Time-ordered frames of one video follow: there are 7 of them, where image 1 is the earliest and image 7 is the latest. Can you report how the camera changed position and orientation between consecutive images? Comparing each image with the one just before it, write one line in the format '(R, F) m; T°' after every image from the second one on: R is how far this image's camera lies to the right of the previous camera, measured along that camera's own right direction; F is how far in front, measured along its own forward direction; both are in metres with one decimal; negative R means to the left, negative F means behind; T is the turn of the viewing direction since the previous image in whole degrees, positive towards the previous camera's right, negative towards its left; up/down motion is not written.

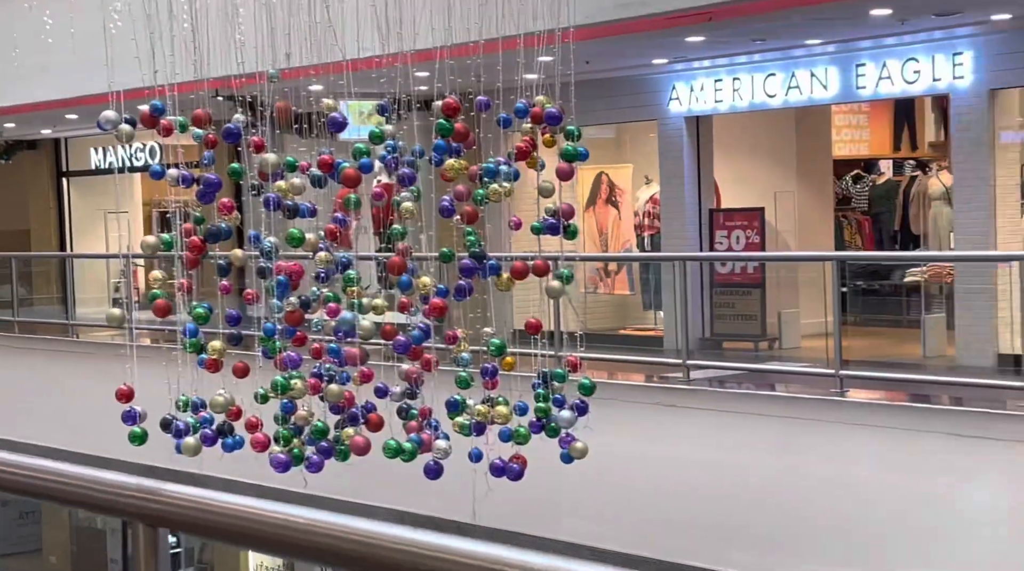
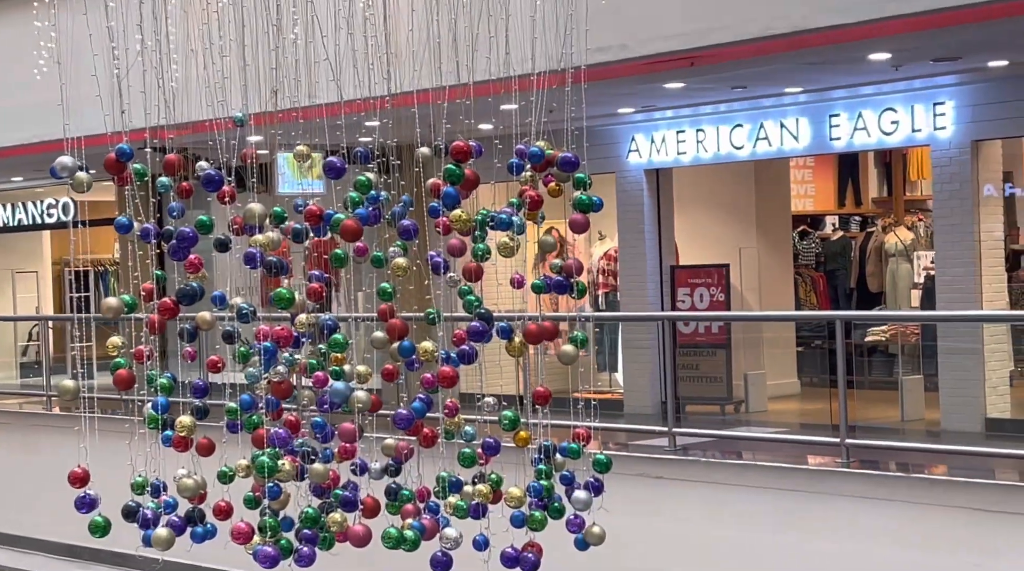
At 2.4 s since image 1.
(-0.3, +0.5) m; +4°
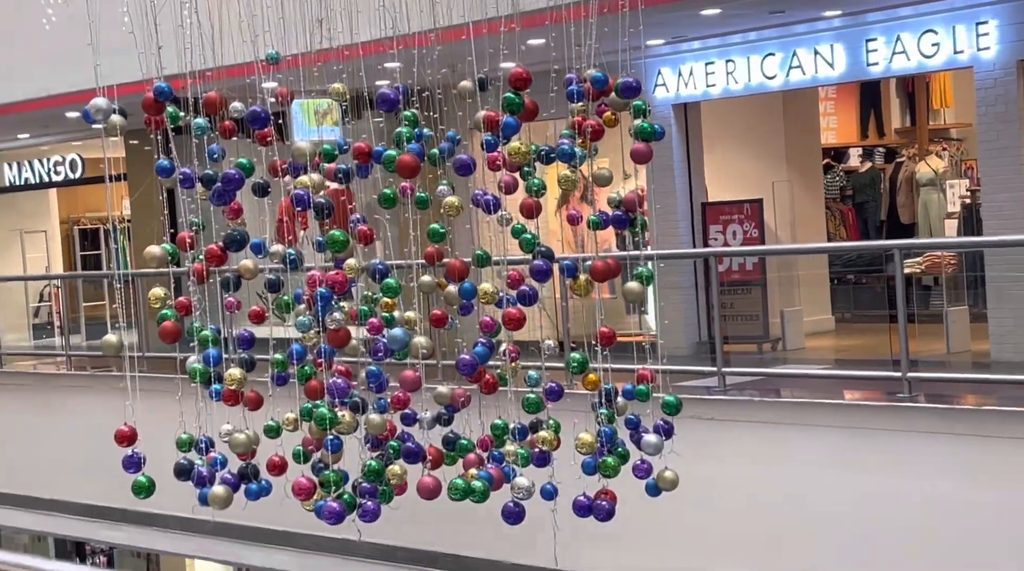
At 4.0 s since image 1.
(-0.2, +0.2) m; 0°
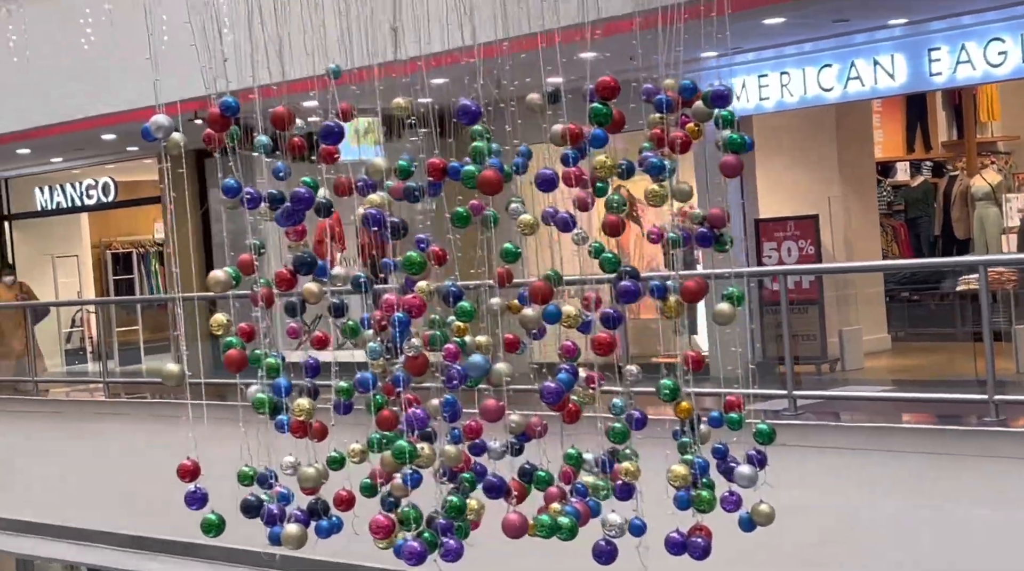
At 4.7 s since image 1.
(-0.2, +0.2) m; -1°
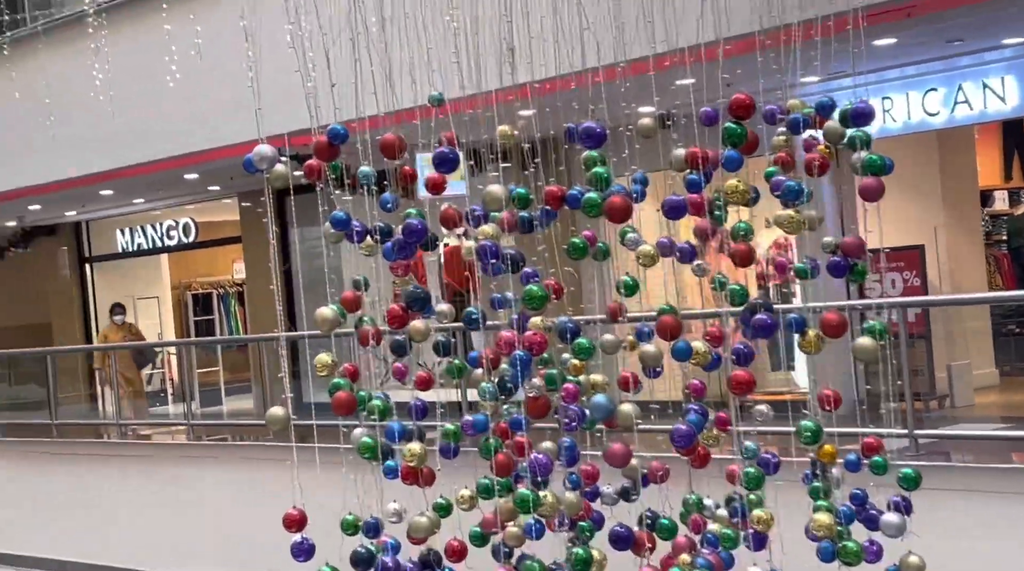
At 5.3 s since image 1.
(-0.1, +0.3) m; -3°
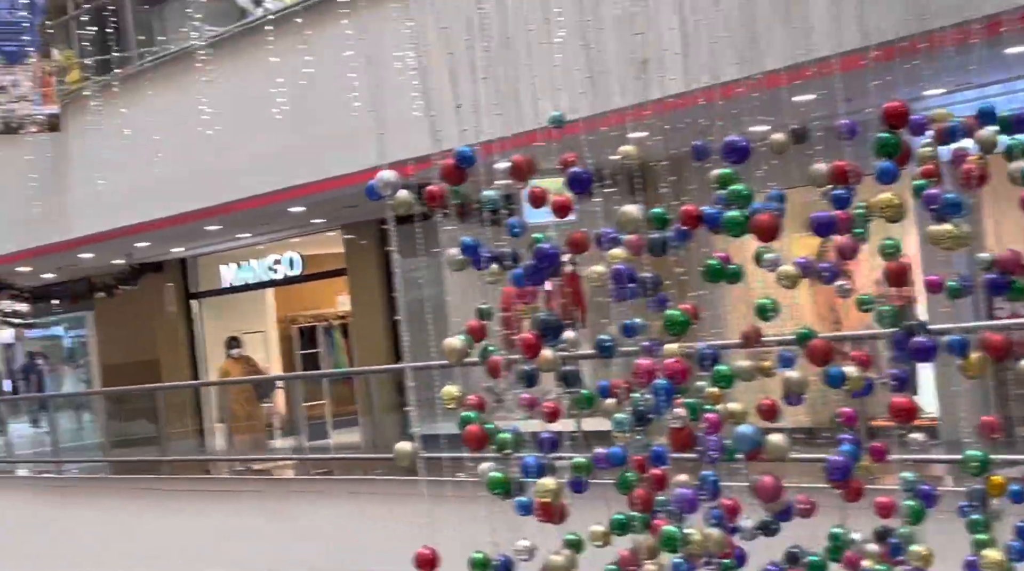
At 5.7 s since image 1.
(-0.1, +0.2) m; -4°
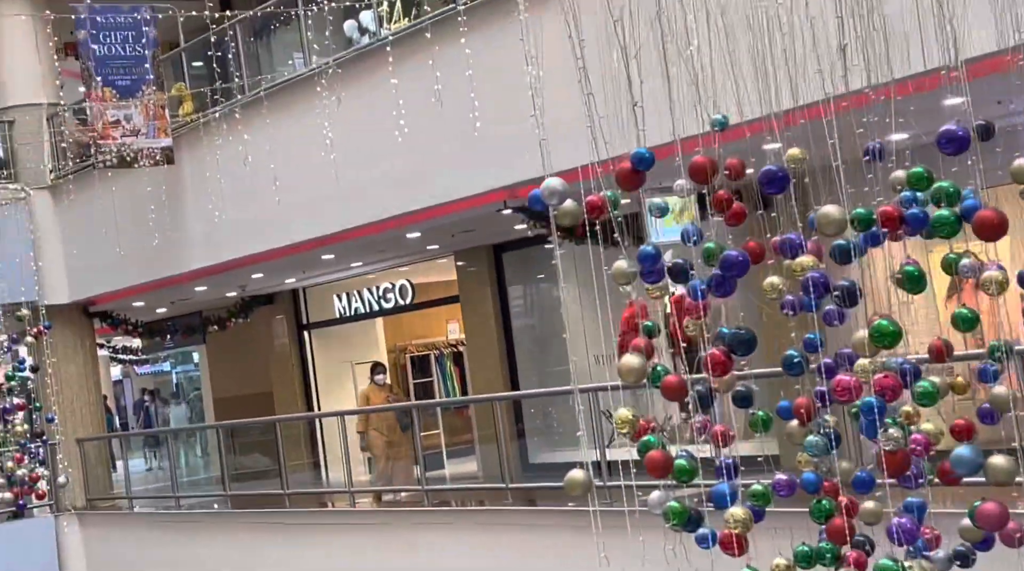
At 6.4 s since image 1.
(-0.2, +0.3) m; -4°
